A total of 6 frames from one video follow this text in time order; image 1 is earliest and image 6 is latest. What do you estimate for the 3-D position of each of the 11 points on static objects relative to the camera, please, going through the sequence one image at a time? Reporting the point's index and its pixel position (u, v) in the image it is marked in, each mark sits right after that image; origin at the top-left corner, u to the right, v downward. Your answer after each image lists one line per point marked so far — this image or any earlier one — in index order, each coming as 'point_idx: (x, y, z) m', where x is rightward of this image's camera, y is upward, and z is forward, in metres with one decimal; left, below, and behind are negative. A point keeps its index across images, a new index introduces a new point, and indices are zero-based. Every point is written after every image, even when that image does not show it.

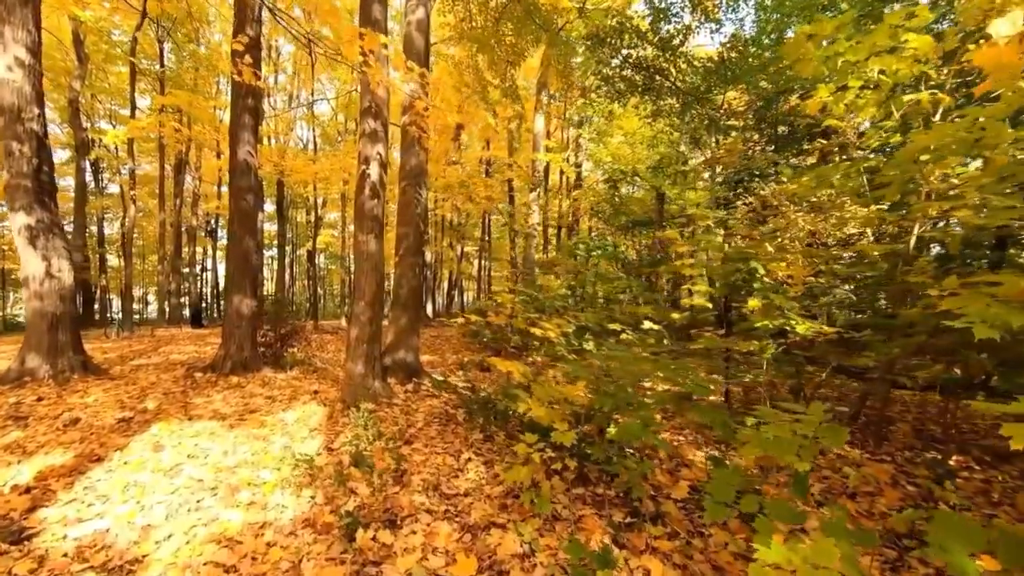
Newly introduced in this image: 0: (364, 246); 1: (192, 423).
0: (-1.6, +0.5, +5.7) m
1: (-3.1, -1.3, +5.1) m
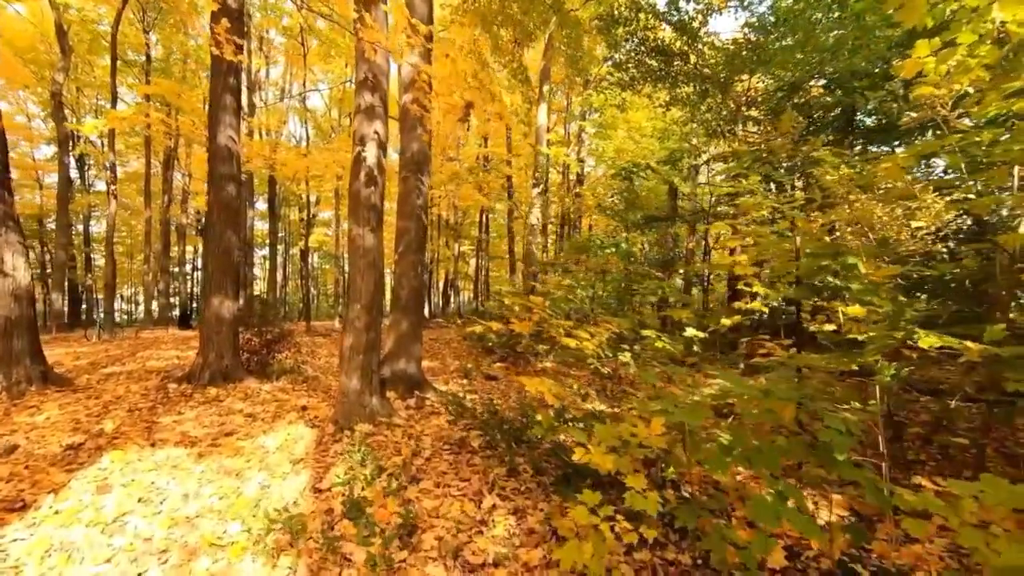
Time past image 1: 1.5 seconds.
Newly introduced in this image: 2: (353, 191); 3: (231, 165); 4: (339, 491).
0: (-1.4, +0.4, +4.9) m
1: (-2.9, -1.3, +4.3) m
2: (-1.5, +0.9, +4.9) m
3: (-4.0, +1.7, +7.4) m
4: (-1.1, -1.3, +3.4) m
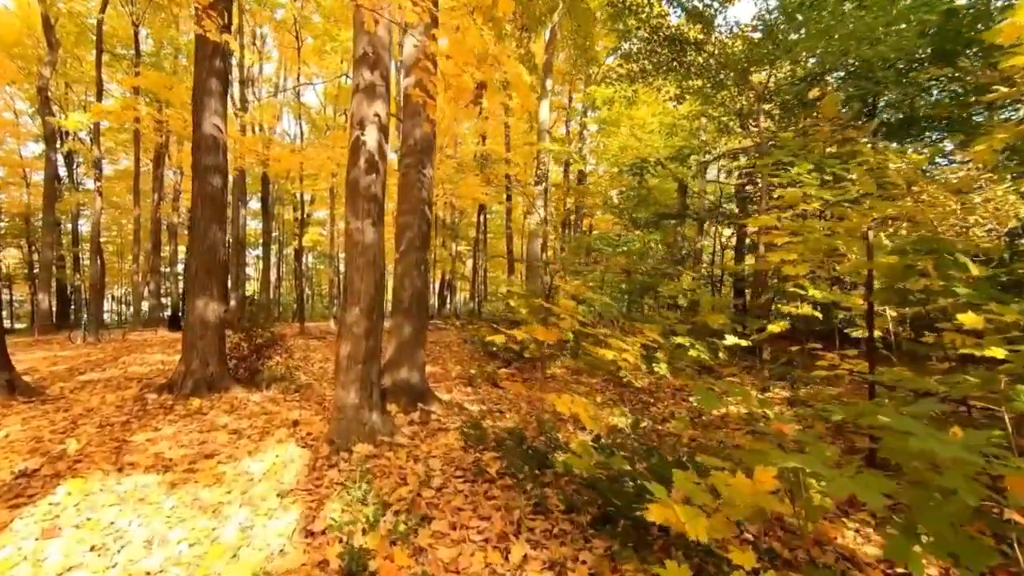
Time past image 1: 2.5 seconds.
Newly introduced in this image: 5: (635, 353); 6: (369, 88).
0: (-1.3, +0.4, +4.4) m
1: (-2.8, -1.3, +3.7) m
2: (-1.3, +0.9, +4.4) m
3: (-3.8, +1.7, +6.8) m
4: (-1.0, -1.3, +2.8) m
5: (+1.2, -0.6, +5.0) m
6: (-1.2, +1.7, +4.4) m
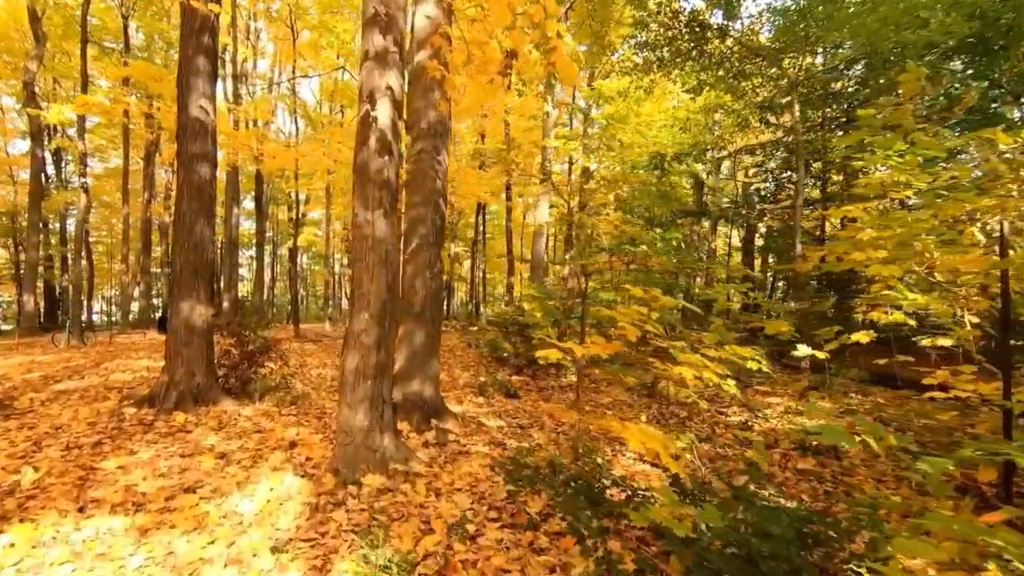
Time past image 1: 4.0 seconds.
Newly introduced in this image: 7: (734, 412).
0: (-1.0, +0.4, +3.7) m
1: (-2.5, -1.4, +3.0) m
2: (-1.1, +0.9, +3.7) m
3: (-3.6, +1.7, +6.1) m
4: (-0.7, -1.4, +2.2) m
5: (+1.4, -0.6, +4.3) m
6: (-0.9, +1.7, +3.7) m
7: (+2.7, -1.5, +6.3) m
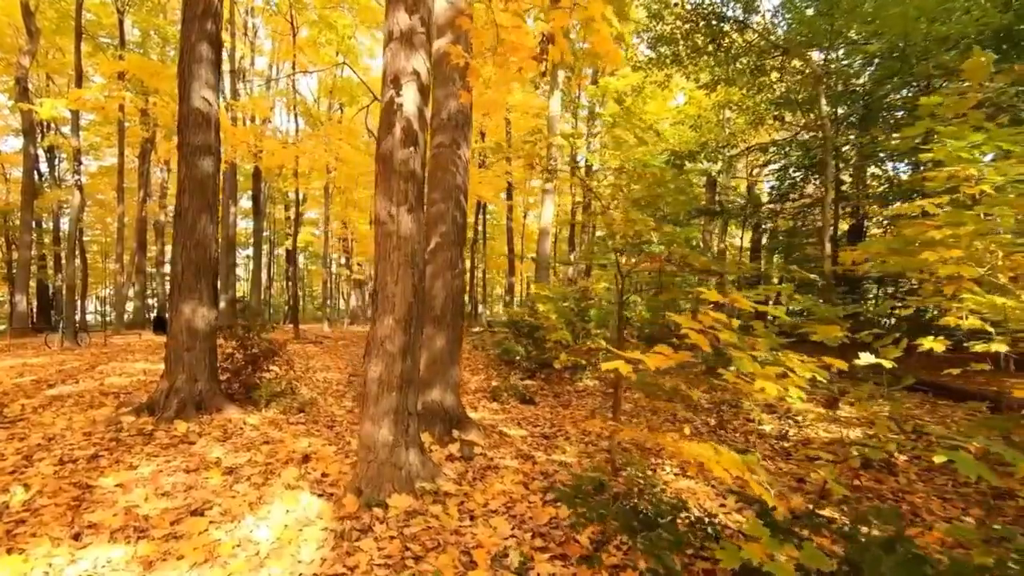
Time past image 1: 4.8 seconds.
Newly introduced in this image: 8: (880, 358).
0: (-0.8, +0.4, +3.4) m
1: (-2.3, -1.4, +2.7) m
2: (-0.8, +0.9, +3.4) m
3: (-3.4, +1.7, +5.8) m
4: (-0.4, -1.4, +1.9) m
5: (+1.7, -0.7, +4.0) m
6: (-0.7, +1.7, +3.4) m
7: (+2.9, -1.5, +6.0) m
8: (+2.6, -0.5, +3.9) m
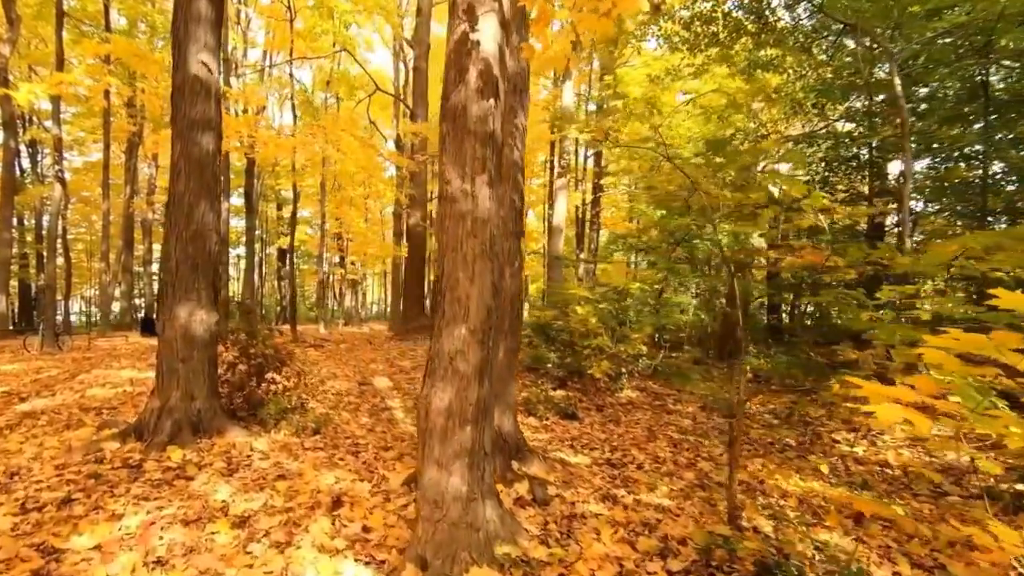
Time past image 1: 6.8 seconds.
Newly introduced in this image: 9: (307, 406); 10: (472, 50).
0: (-0.2, +0.4, +2.5) m
1: (-1.7, -1.4, +1.8) m
2: (-0.3, +0.9, +2.6) m
3: (-2.9, +1.7, +4.9) m
4: (+0.1, -1.4, +1.0) m
5: (+2.2, -0.7, +3.2) m
6: (-0.1, +1.7, +2.6) m
7: (+3.4, -1.5, +5.2) m
8: (+3.2, -0.5, +3.1) m
9: (-2.3, -1.3, +5.8) m
10: (-0.2, +1.2, +2.5) m
